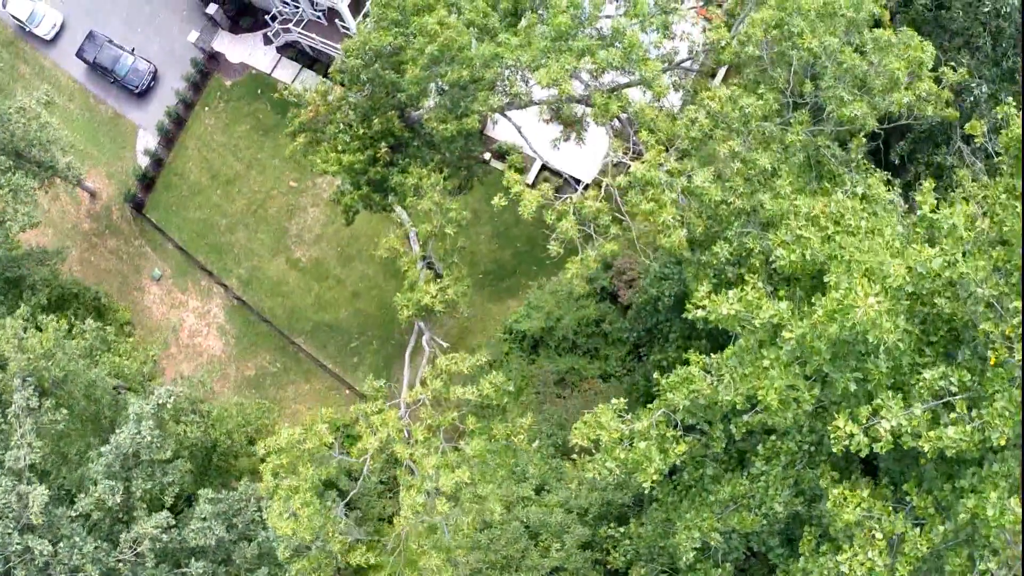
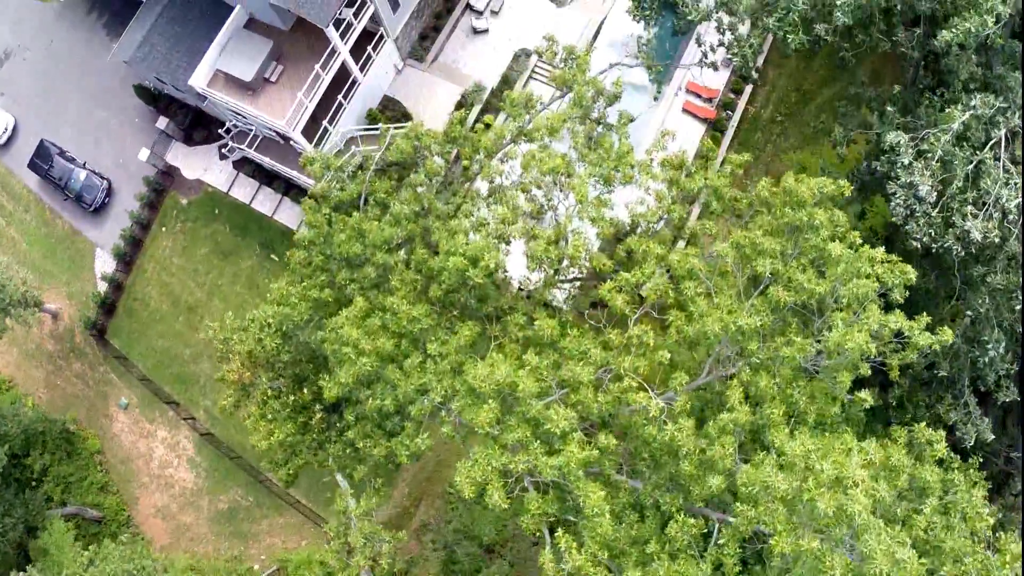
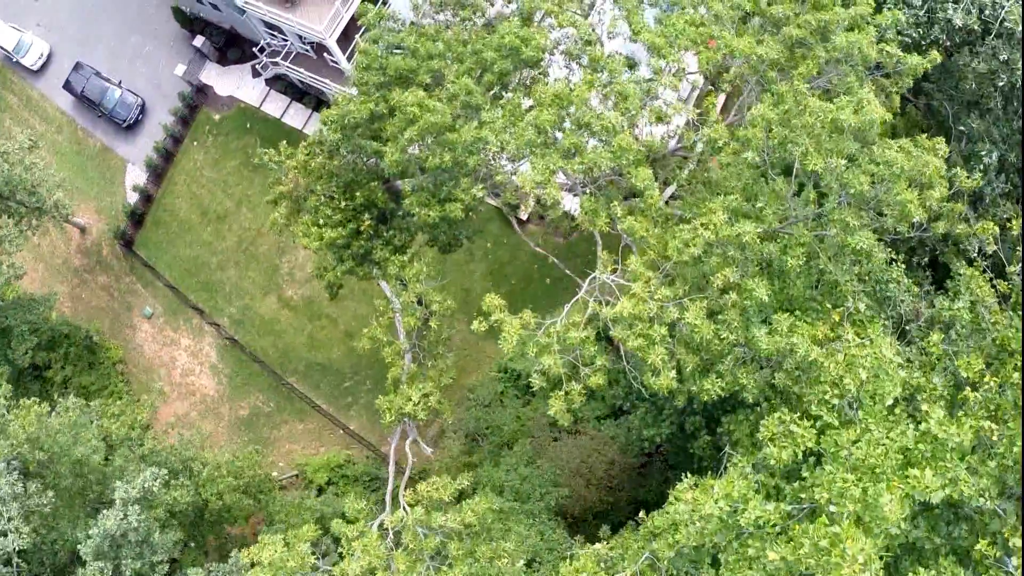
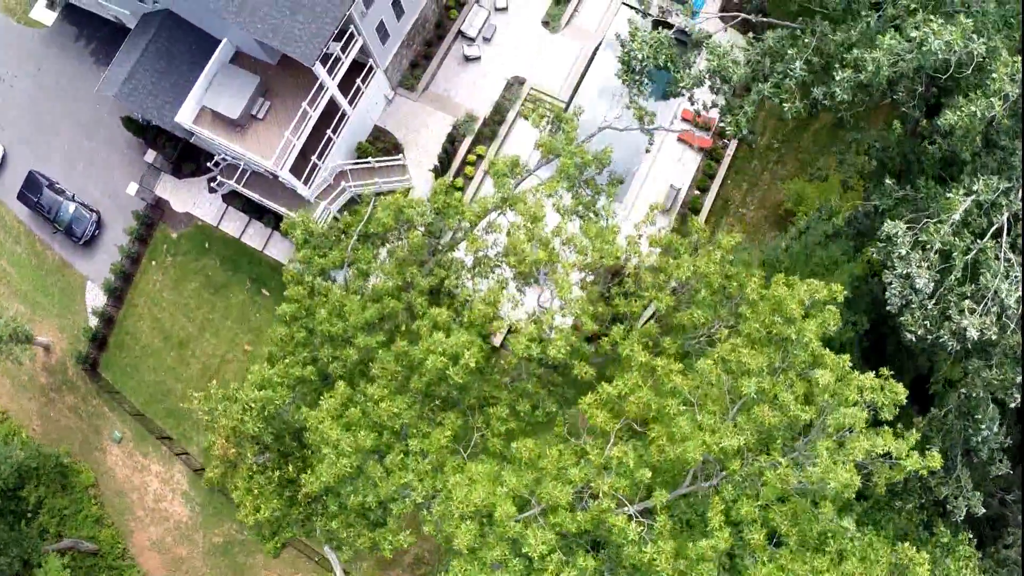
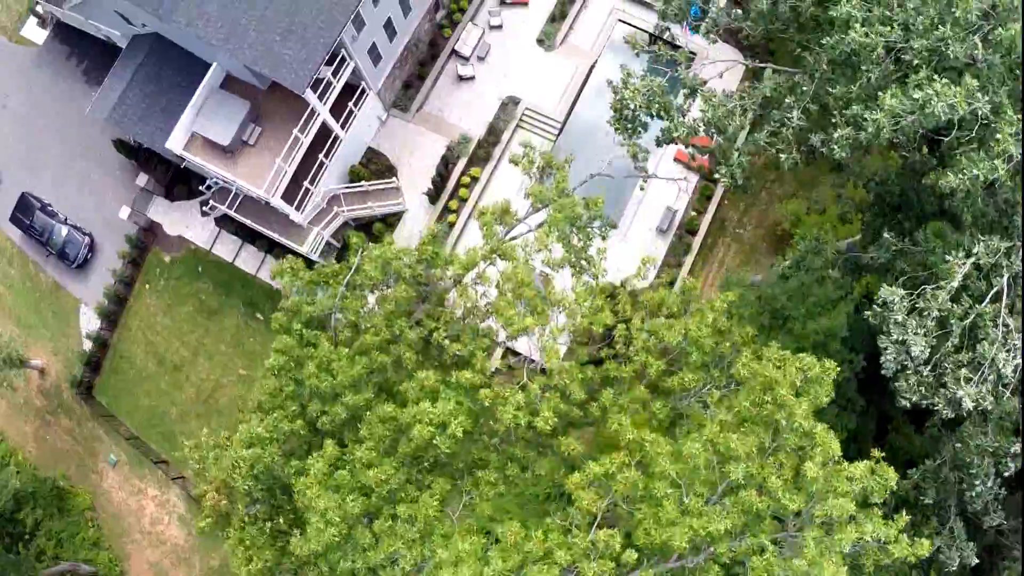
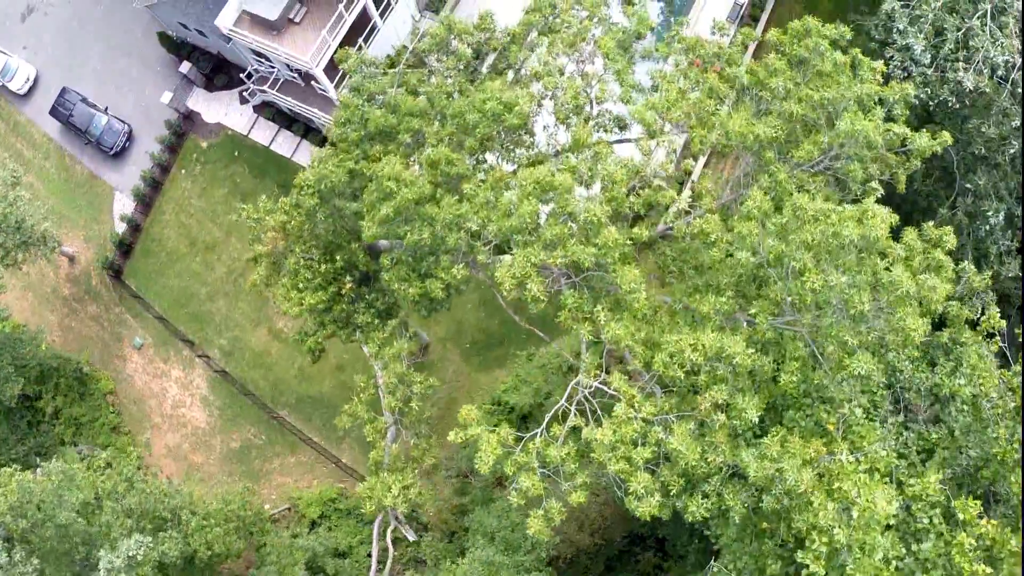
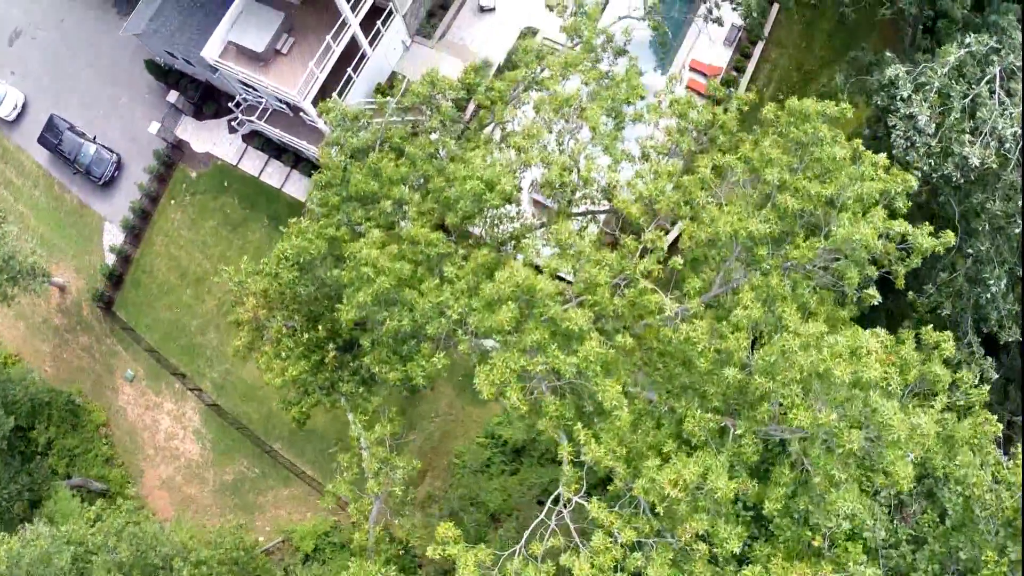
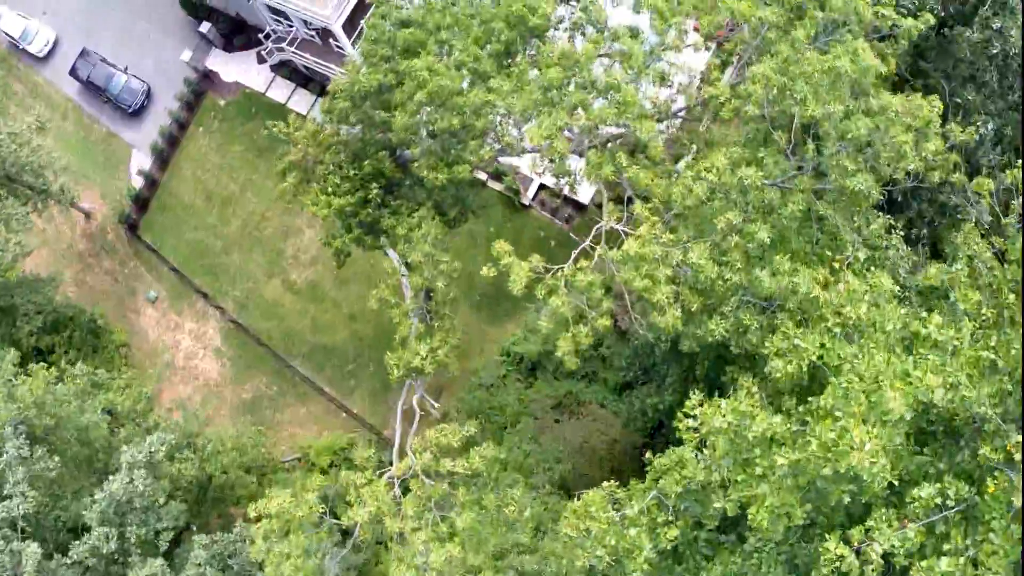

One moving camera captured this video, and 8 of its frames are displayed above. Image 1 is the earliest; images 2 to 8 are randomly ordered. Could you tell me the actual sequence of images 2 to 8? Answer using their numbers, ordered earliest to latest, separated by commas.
8, 3, 6, 7, 2, 4, 5
